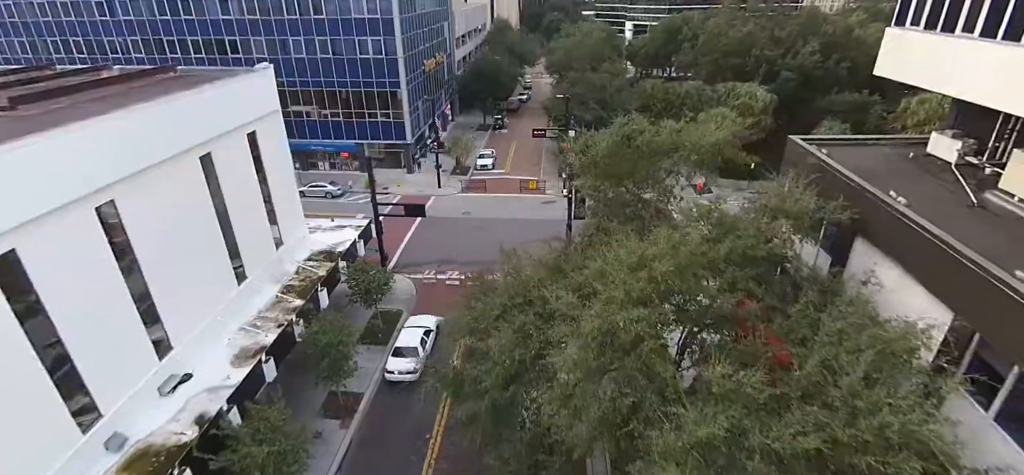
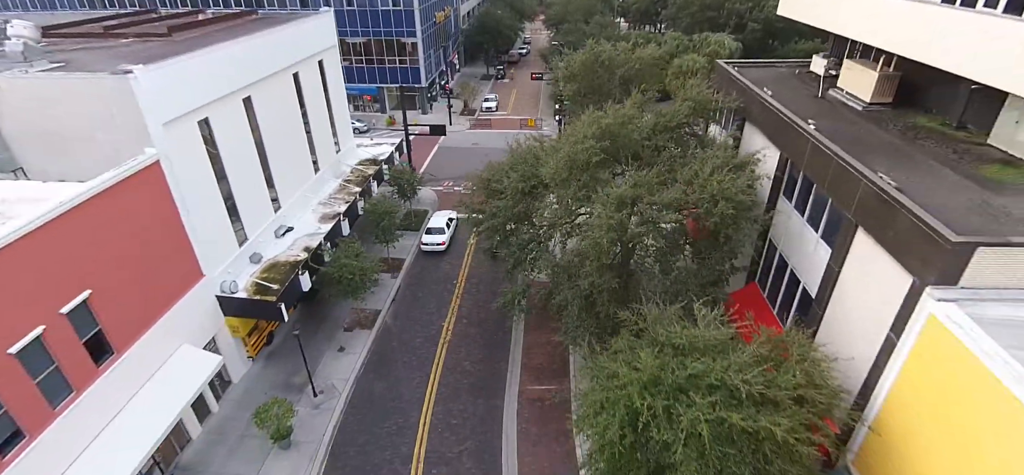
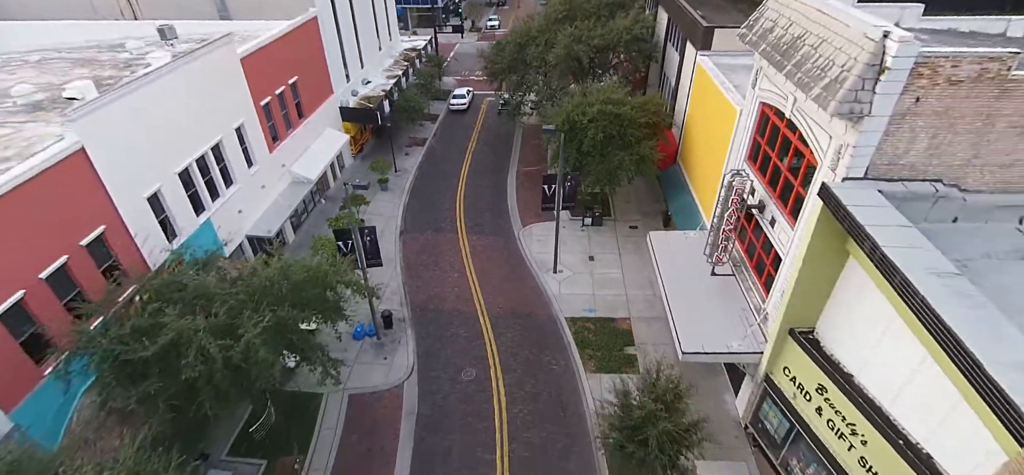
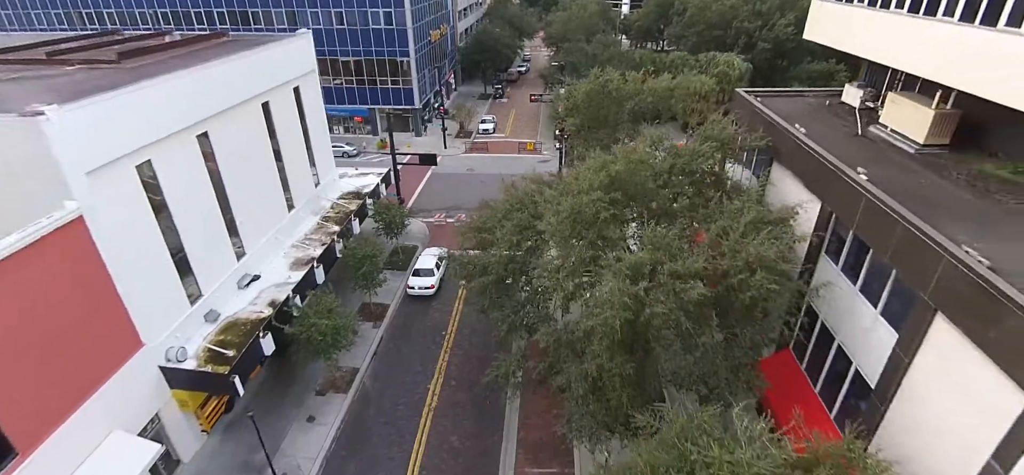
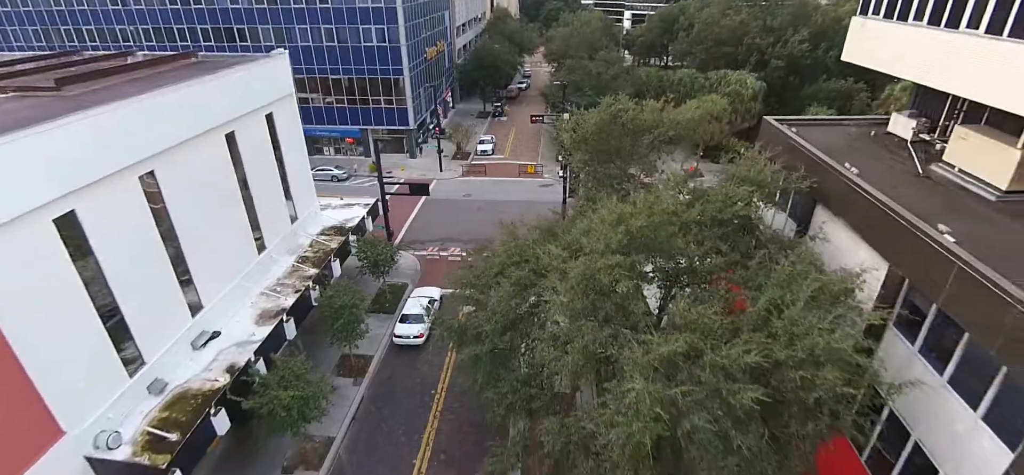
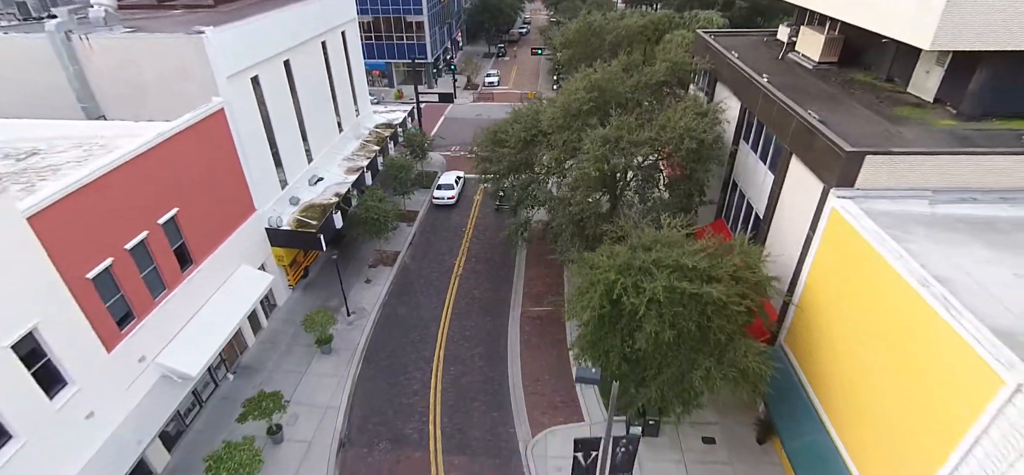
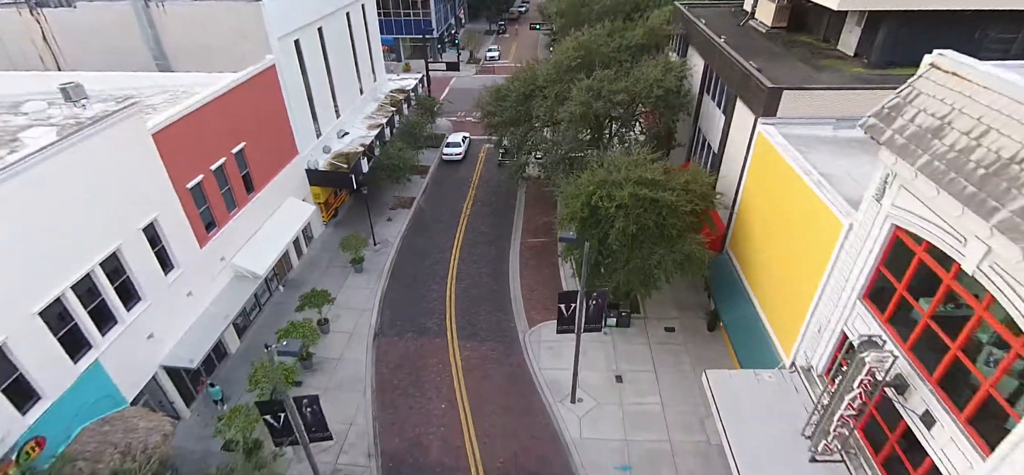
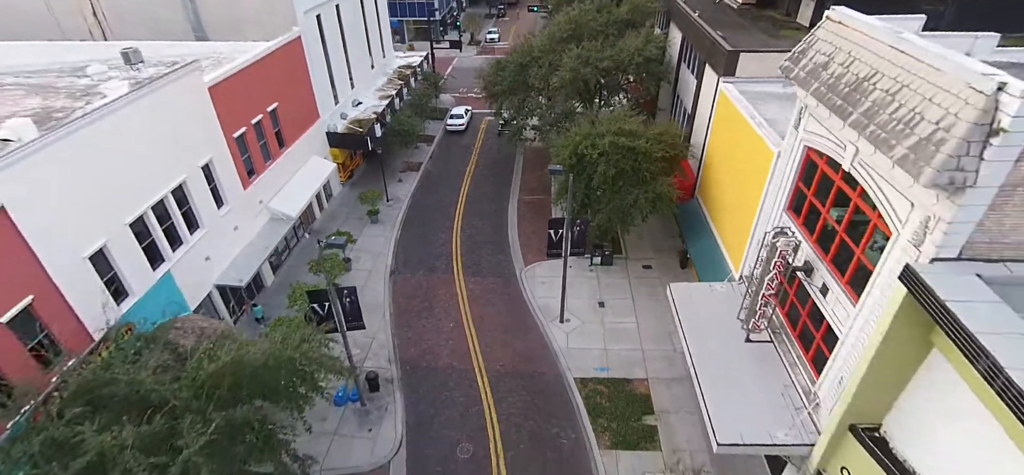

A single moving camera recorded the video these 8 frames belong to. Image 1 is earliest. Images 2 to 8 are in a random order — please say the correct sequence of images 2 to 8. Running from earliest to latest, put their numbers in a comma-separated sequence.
5, 4, 2, 6, 7, 8, 3
